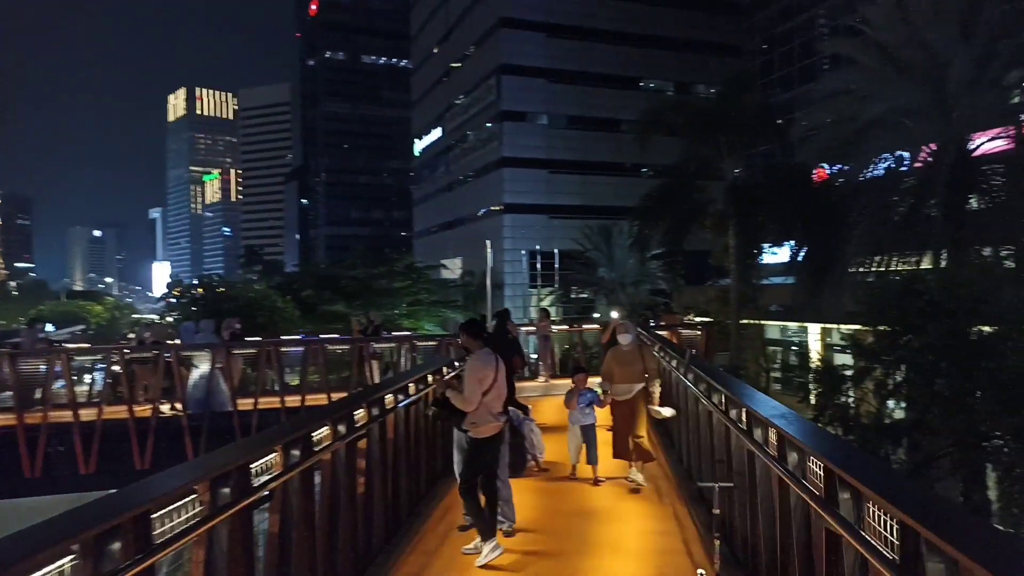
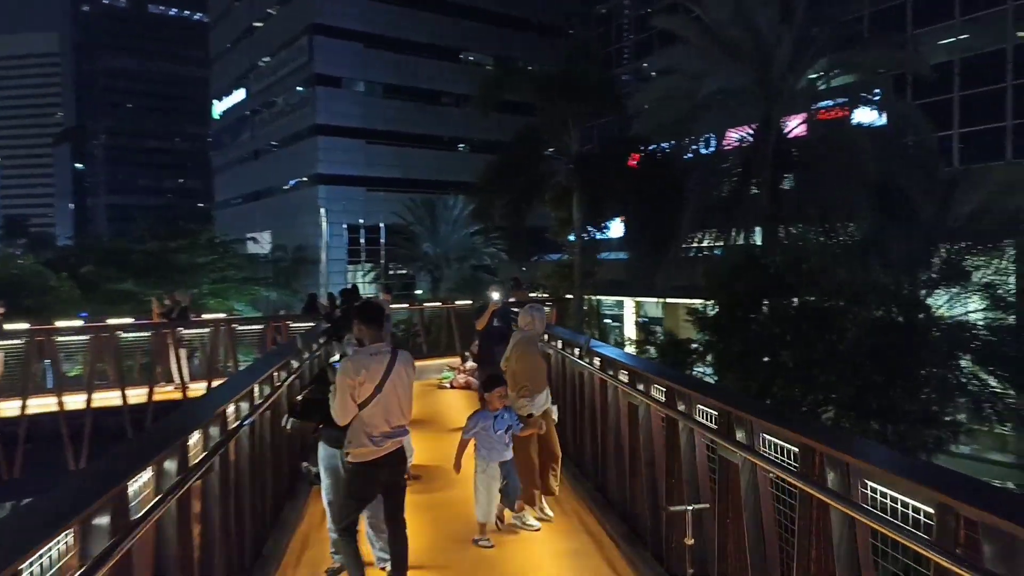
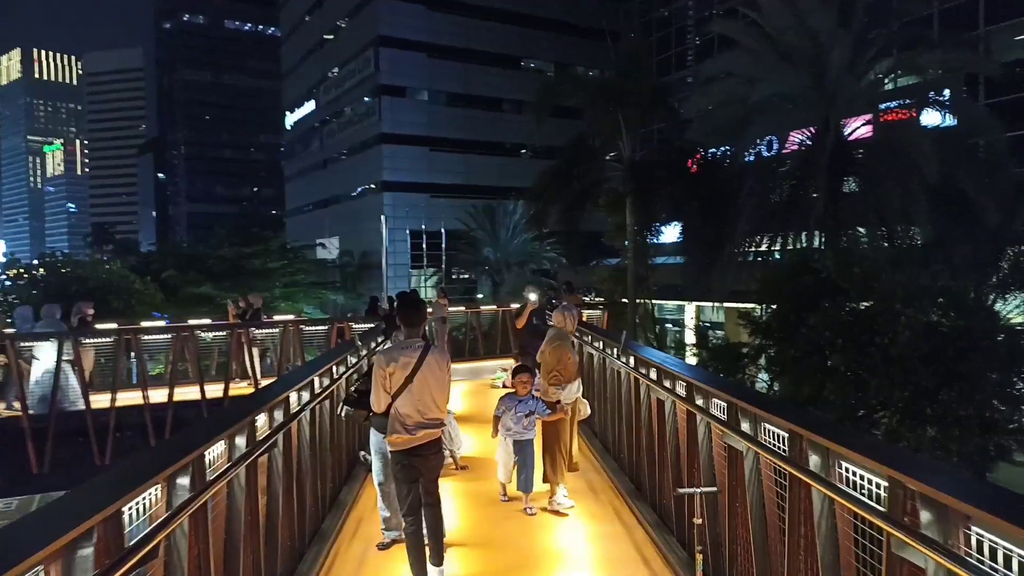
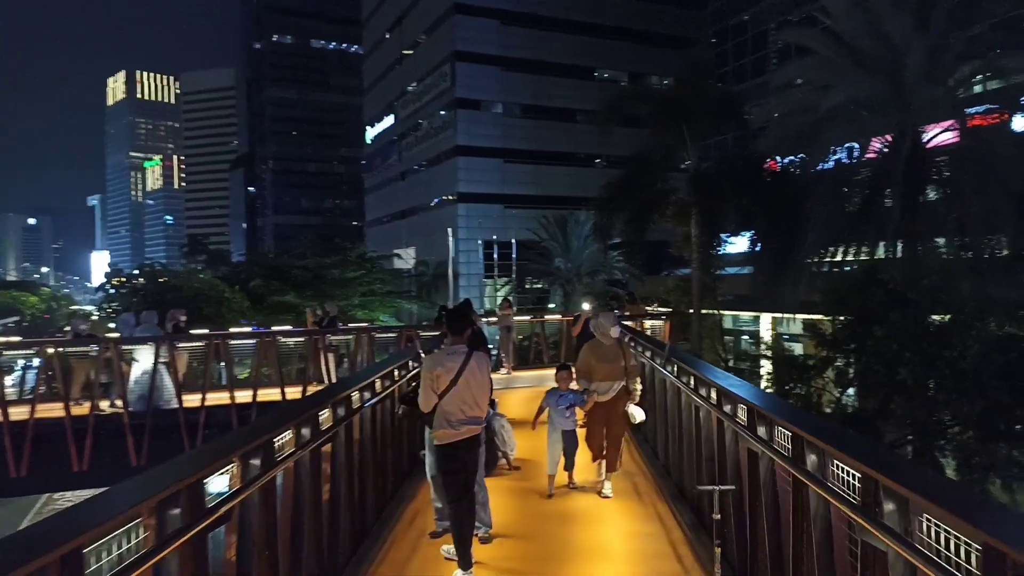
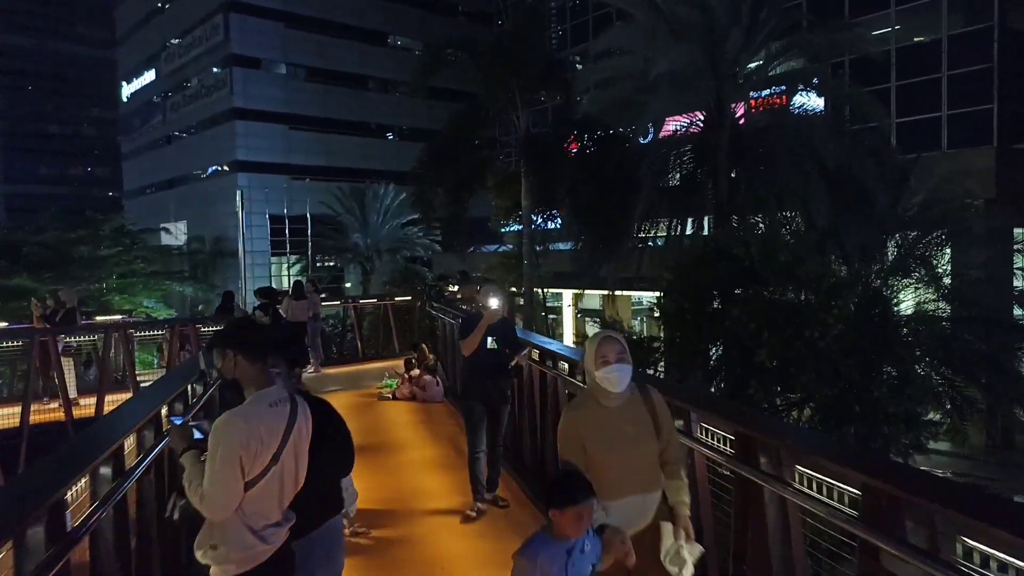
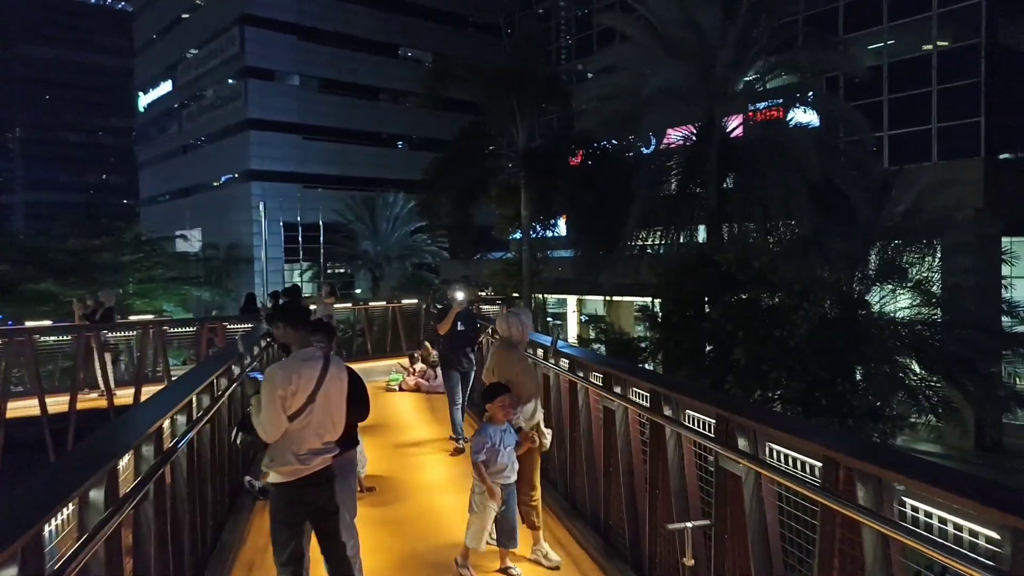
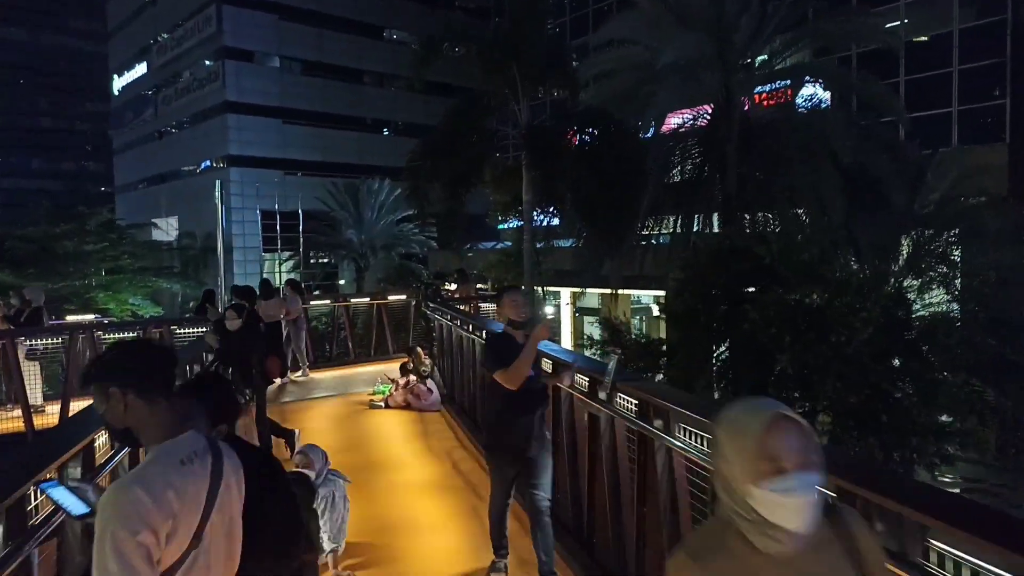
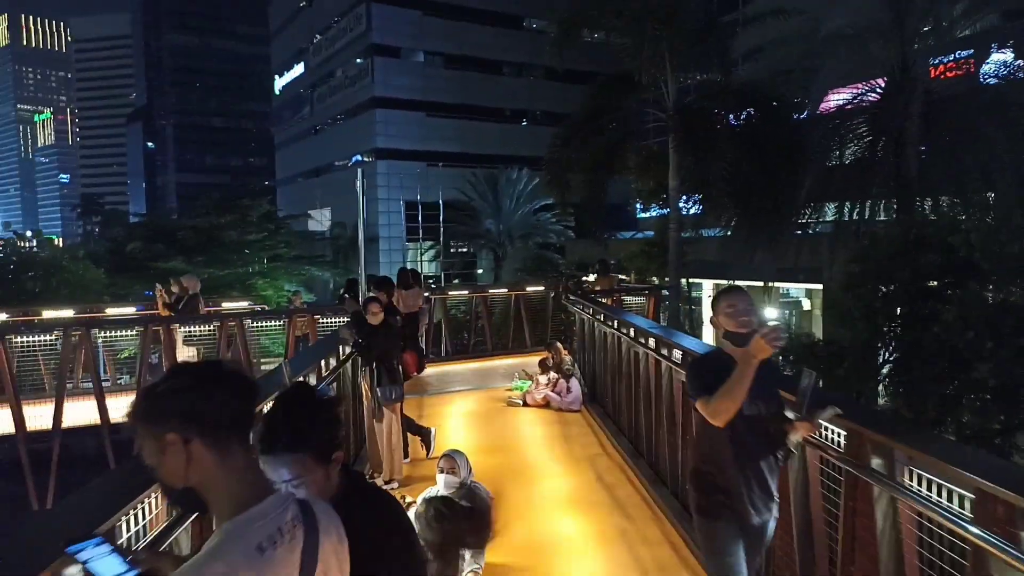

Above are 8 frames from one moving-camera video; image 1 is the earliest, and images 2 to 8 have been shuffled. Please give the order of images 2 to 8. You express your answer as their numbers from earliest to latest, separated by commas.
4, 3, 2, 6, 5, 7, 8
